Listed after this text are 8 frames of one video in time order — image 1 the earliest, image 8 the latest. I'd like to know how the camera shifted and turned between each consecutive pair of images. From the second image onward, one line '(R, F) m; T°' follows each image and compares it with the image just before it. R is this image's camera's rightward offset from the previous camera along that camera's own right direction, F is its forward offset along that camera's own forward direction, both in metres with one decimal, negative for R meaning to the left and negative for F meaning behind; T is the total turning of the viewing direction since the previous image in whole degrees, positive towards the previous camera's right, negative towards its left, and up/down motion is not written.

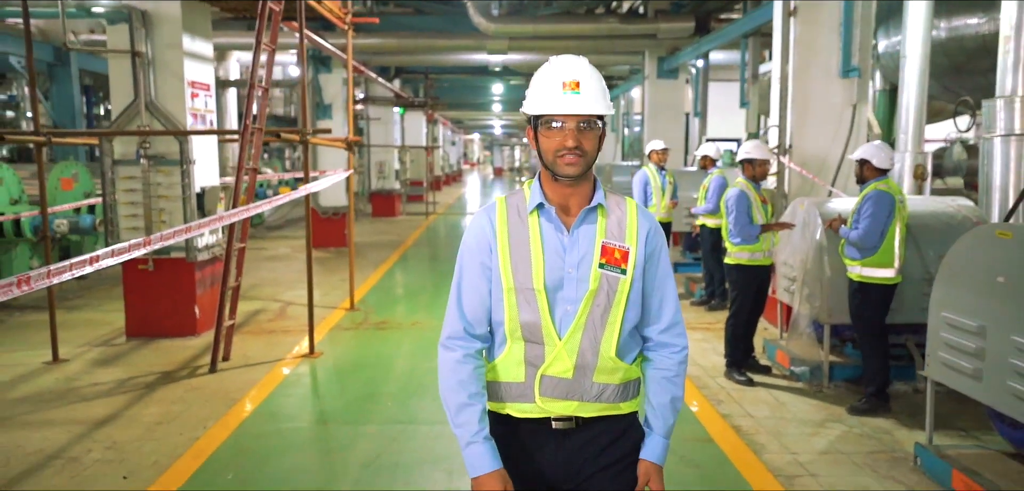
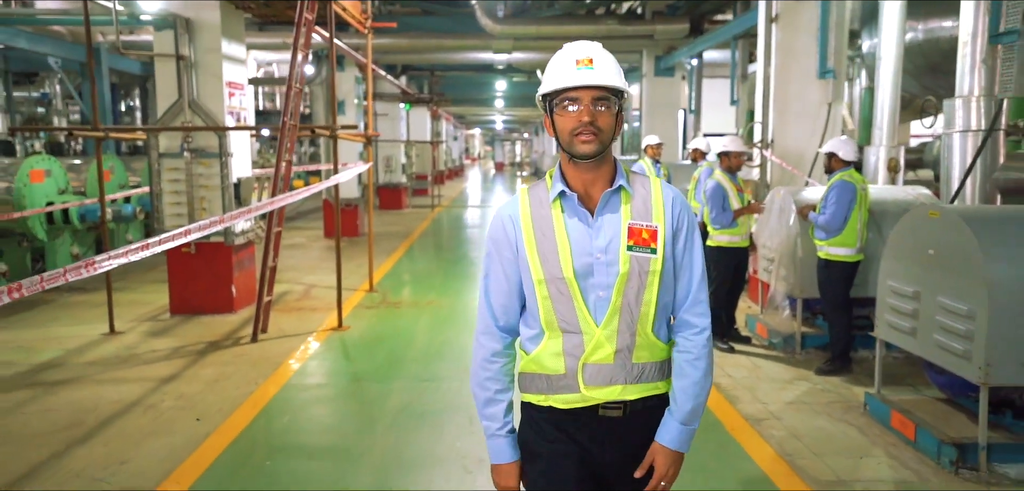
(-0.1, -0.7) m; 0°
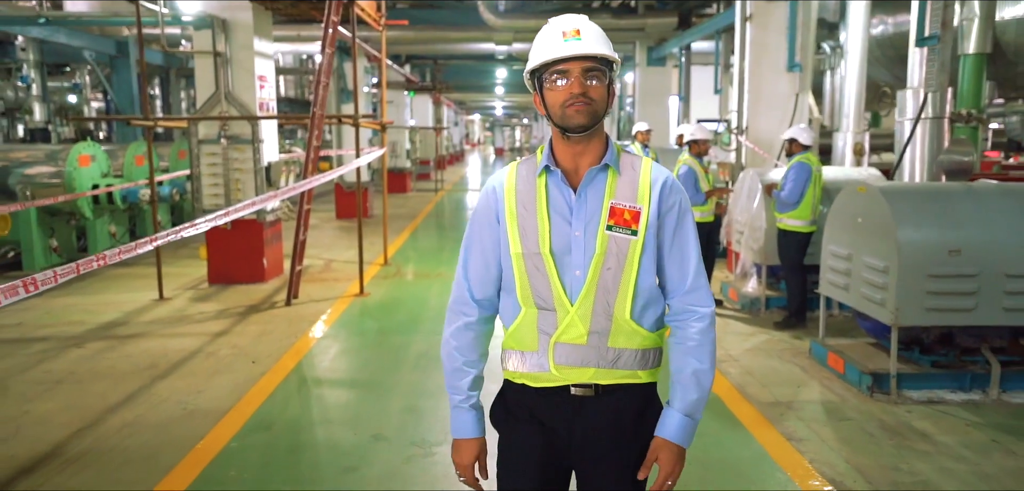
(0.0, -0.9) m; 0°
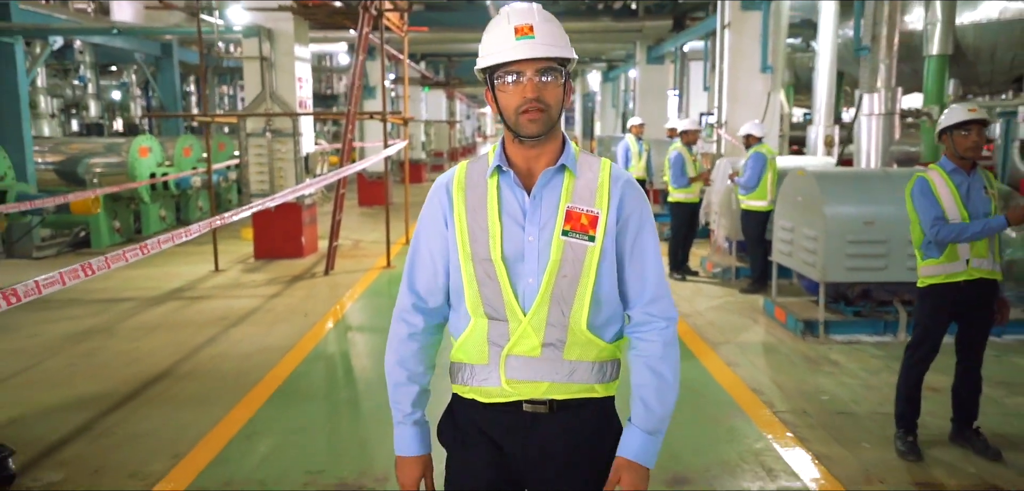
(+0.1, -1.2) m; -1°
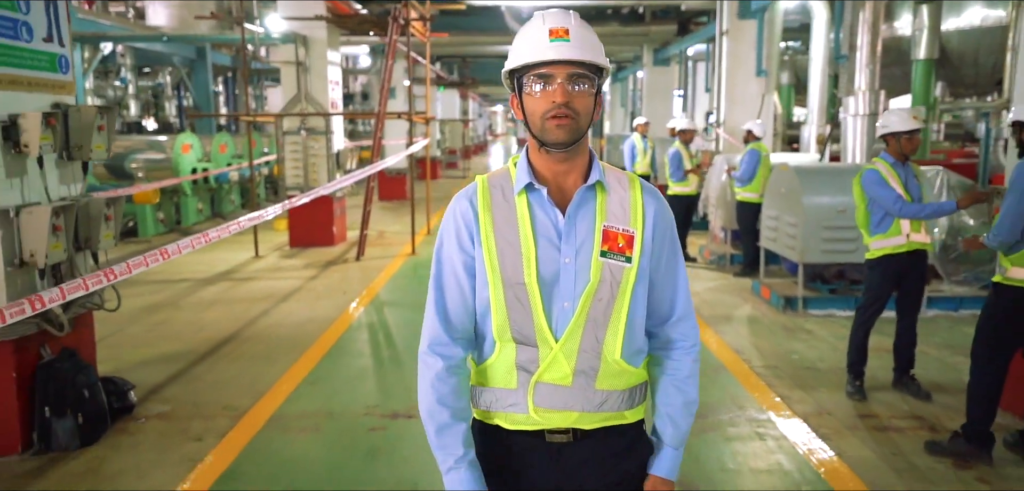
(-0.1, -0.8) m; -1°
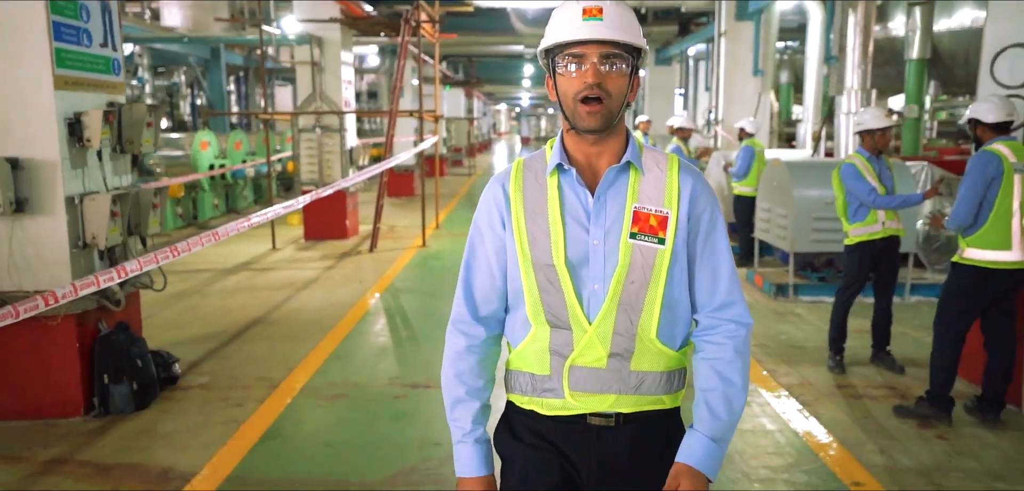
(0.0, -0.4) m; 0°
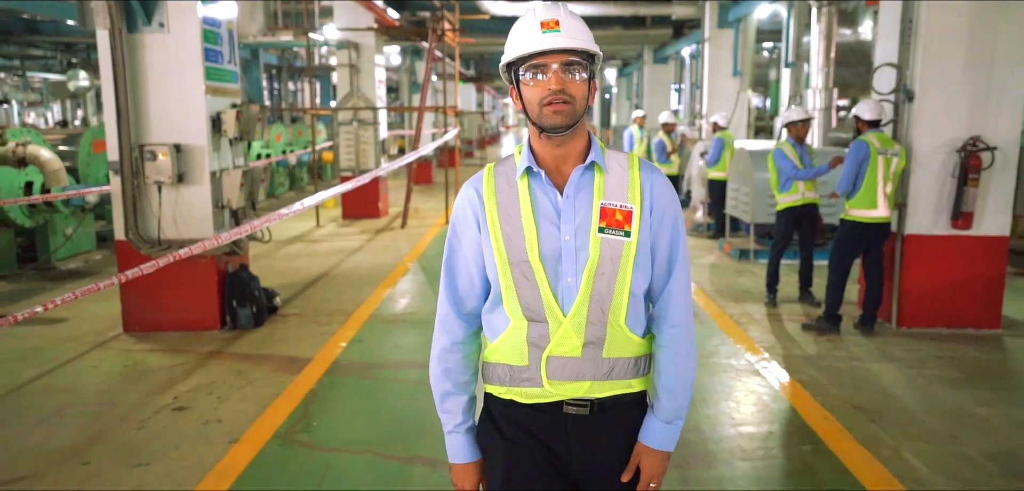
(-0.1, -1.6) m; -1°
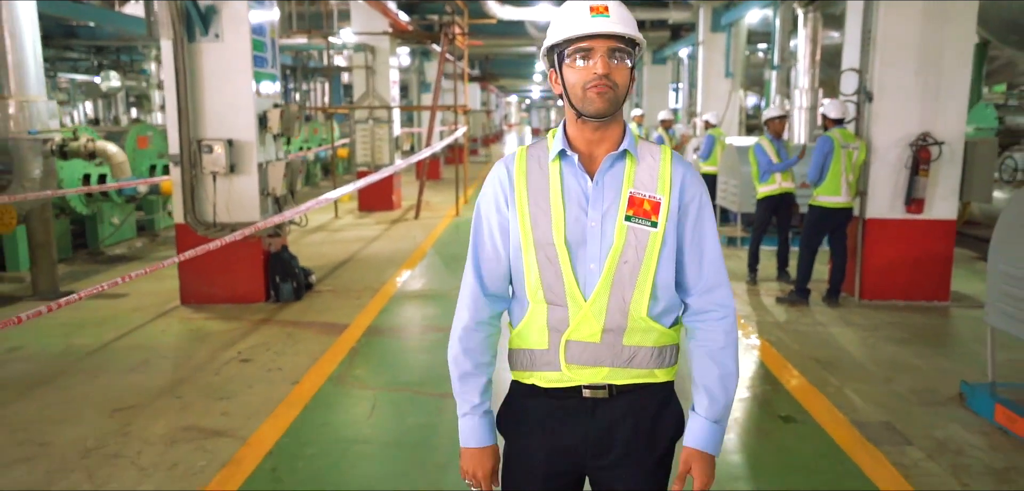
(-0.1, -0.8) m; 0°
